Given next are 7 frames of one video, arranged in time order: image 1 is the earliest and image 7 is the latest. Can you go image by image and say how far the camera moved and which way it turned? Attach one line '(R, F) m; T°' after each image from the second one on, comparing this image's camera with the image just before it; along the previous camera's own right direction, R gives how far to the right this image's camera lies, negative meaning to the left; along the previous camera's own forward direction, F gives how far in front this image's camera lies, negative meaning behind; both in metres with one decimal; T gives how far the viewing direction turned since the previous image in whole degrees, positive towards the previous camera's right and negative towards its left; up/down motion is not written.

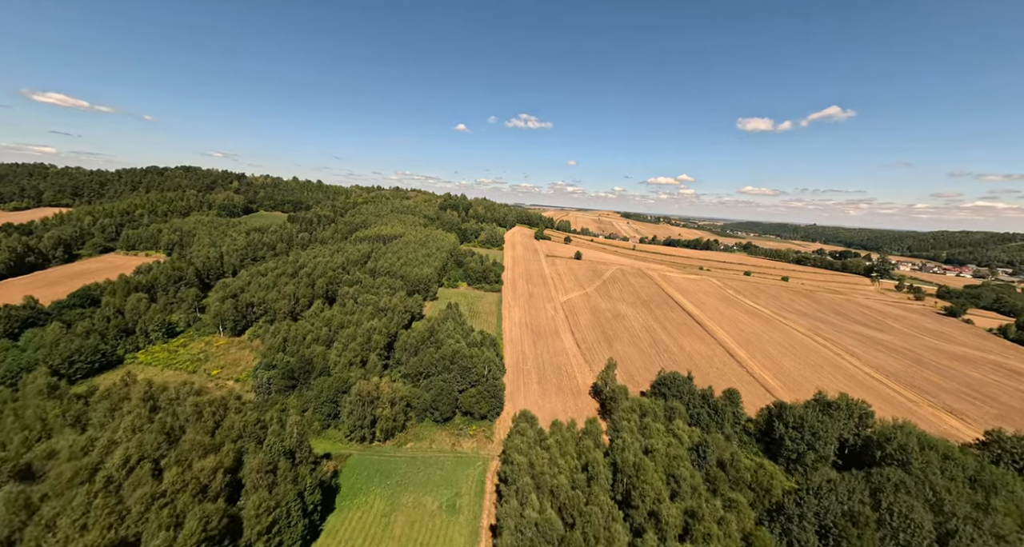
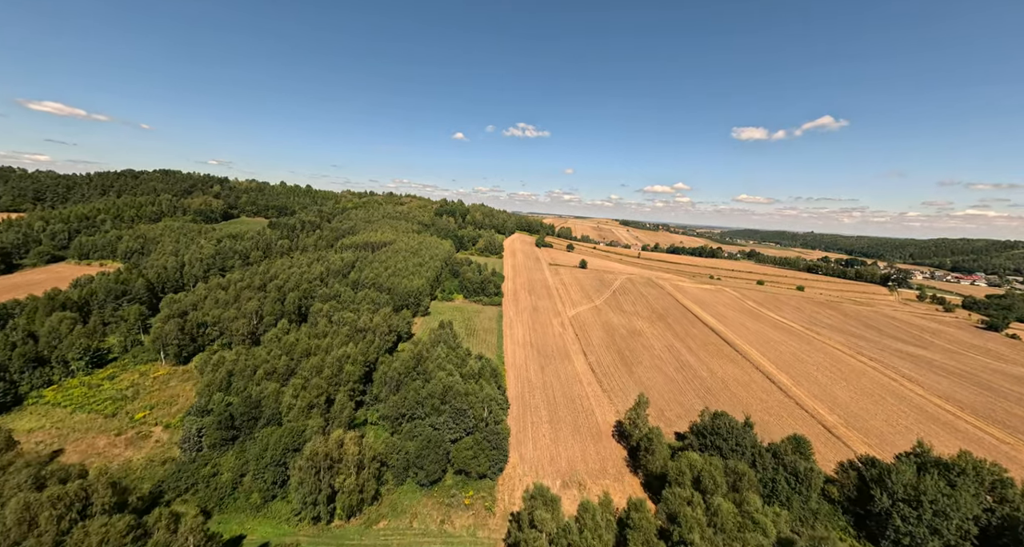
(-0.8, +8.1) m; 0°
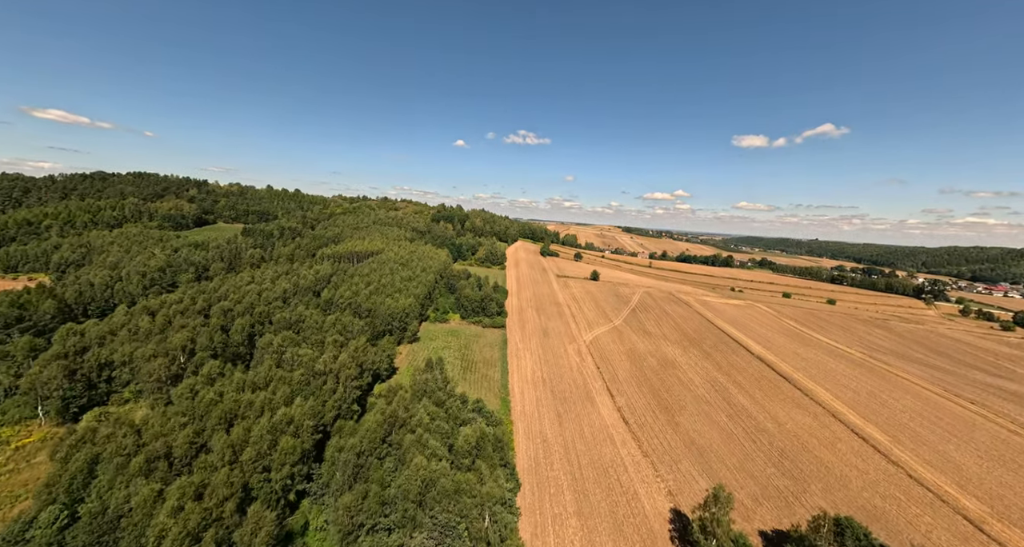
(-0.8, +10.9) m; 0°
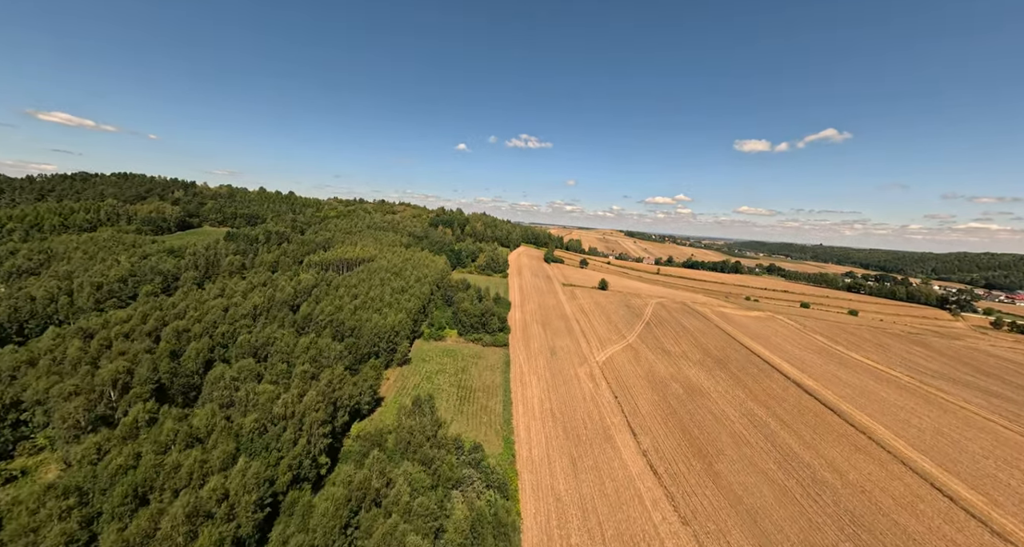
(-0.4, +6.3) m; 0°
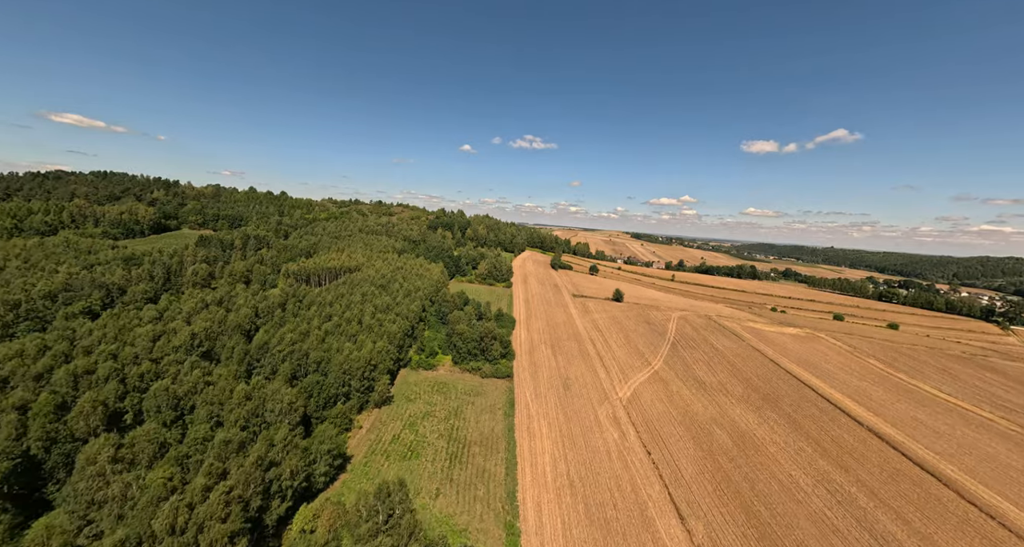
(-0.1, +9.0) m; -1°
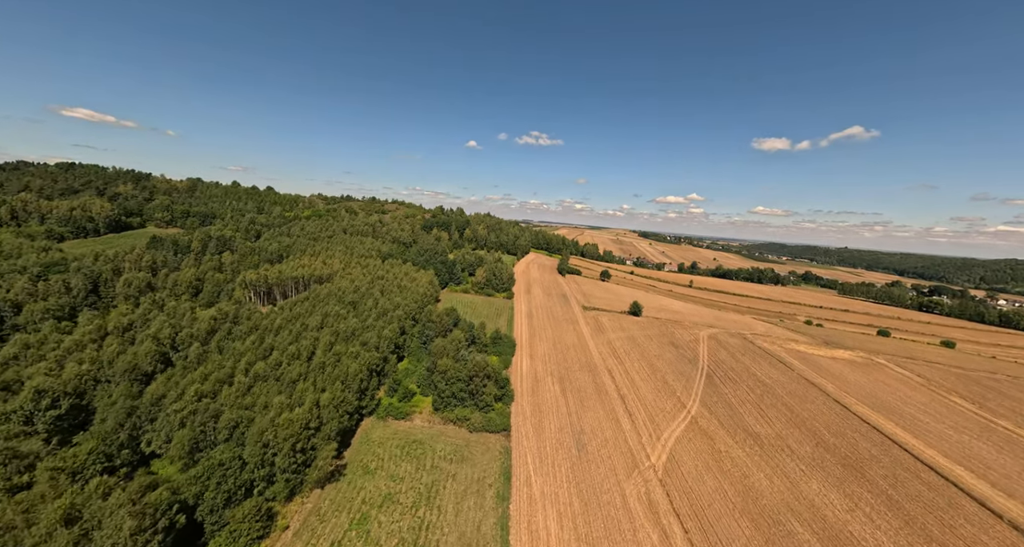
(+0.5, +10.8) m; -1°
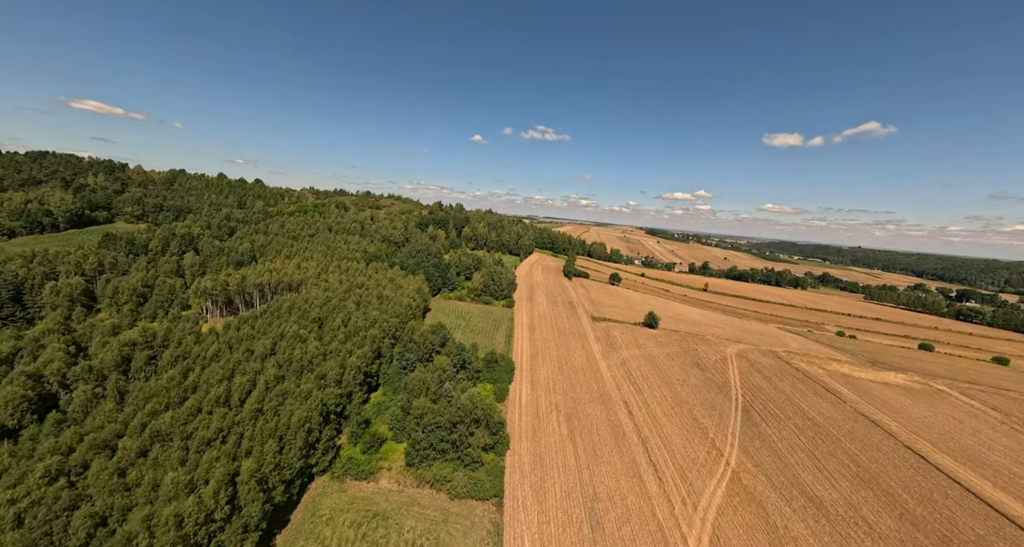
(+0.6, +8.1) m; -1°
